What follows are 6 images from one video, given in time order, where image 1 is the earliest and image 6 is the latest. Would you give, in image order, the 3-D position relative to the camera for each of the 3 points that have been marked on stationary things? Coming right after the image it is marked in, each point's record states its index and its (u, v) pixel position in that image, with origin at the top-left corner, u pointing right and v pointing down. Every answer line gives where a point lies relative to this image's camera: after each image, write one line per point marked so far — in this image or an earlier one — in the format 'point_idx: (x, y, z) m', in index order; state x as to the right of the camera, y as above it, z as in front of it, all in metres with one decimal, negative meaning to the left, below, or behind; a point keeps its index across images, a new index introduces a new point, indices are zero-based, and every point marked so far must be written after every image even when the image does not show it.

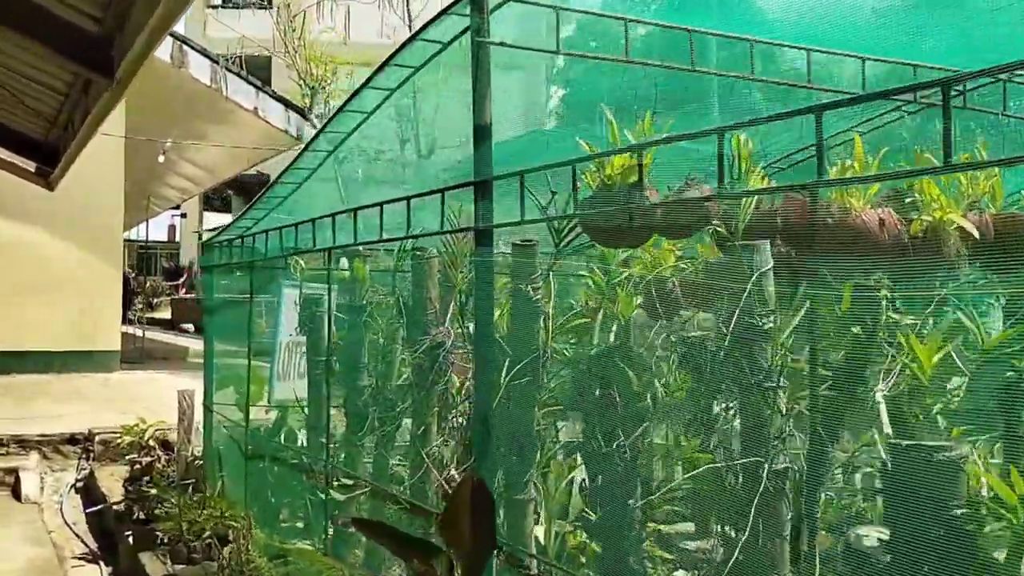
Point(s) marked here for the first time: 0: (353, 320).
0: (-0.8, -0.2, +4.1) m
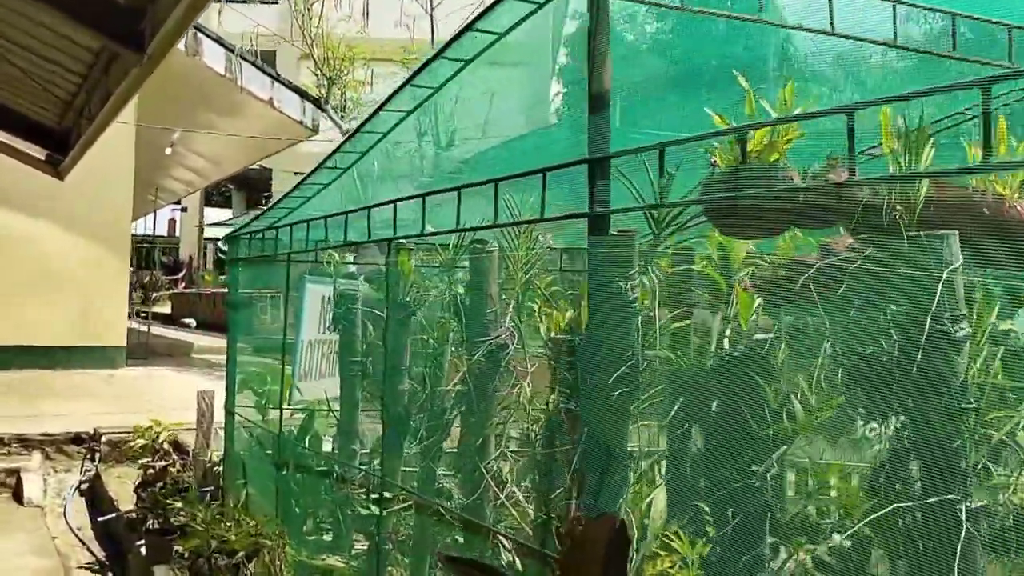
0: (-0.5, -0.1, +3.8) m
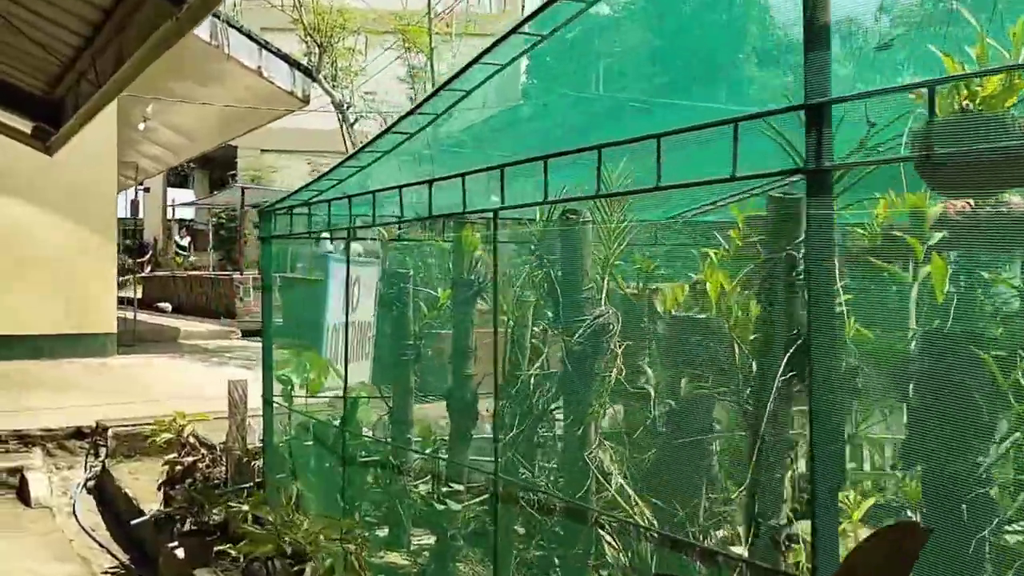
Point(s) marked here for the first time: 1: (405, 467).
0: (-0.2, 0.0, +3.5) m
1: (-0.5, -0.8, +3.9) m
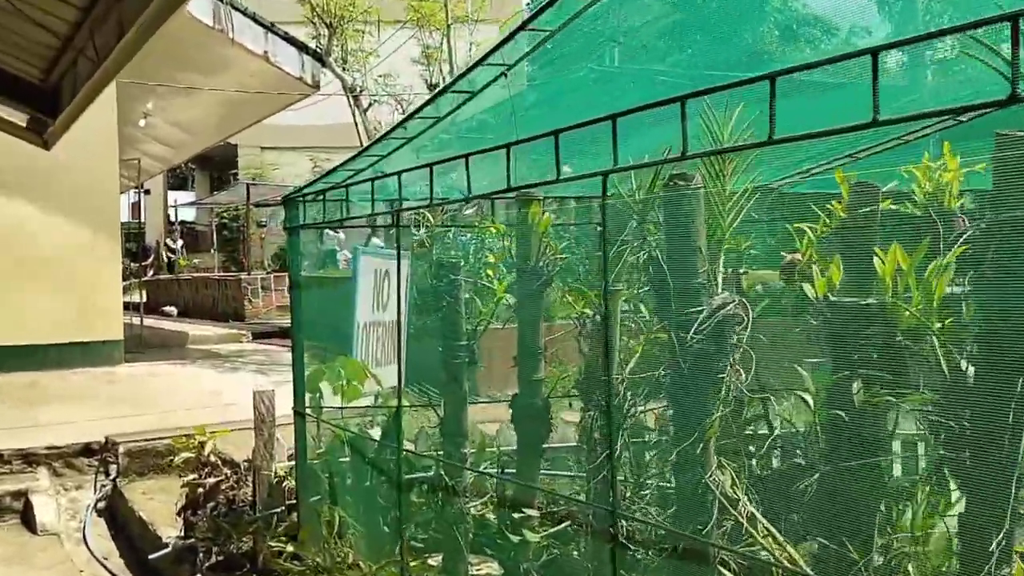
0: (0.0, 0.0, +3.0) m
1: (-0.2, -0.8, +3.4) m
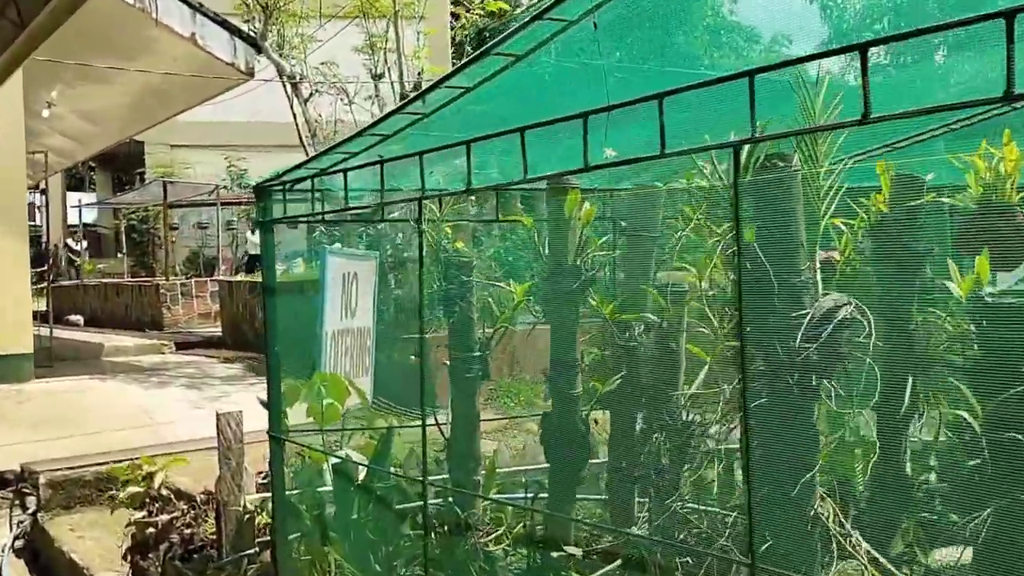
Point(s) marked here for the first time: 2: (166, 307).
0: (+0.1, 0.0, +2.6) m
1: (-0.2, -0.8, +2.9) m
2: (-6.0, -0.3, +14.1) m
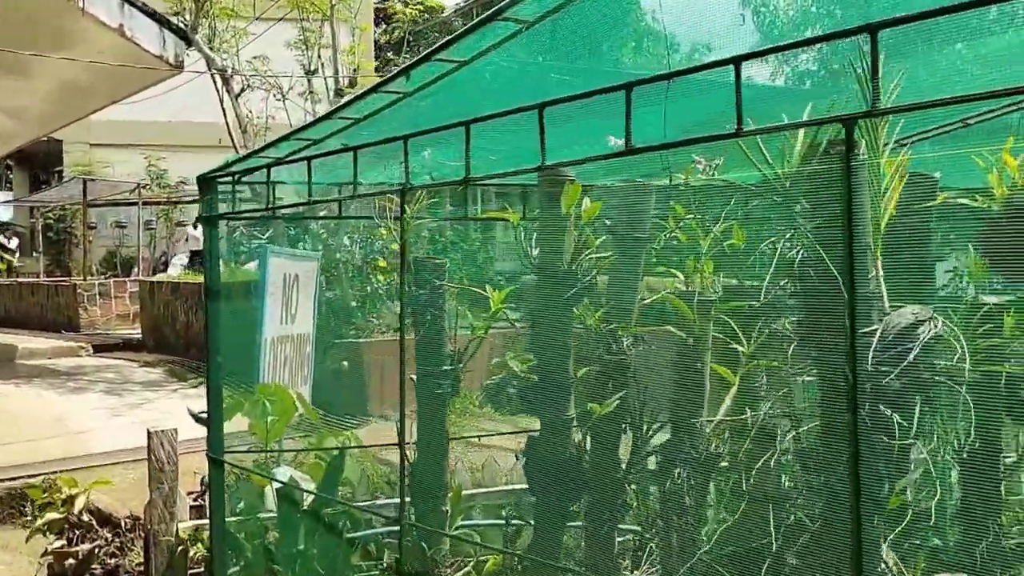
0: (+0.1, 0.0, +2.3) m
1: (-0.2, -0.8, +2.6) m
2: (-6.9, -0.3, +13.2) m
